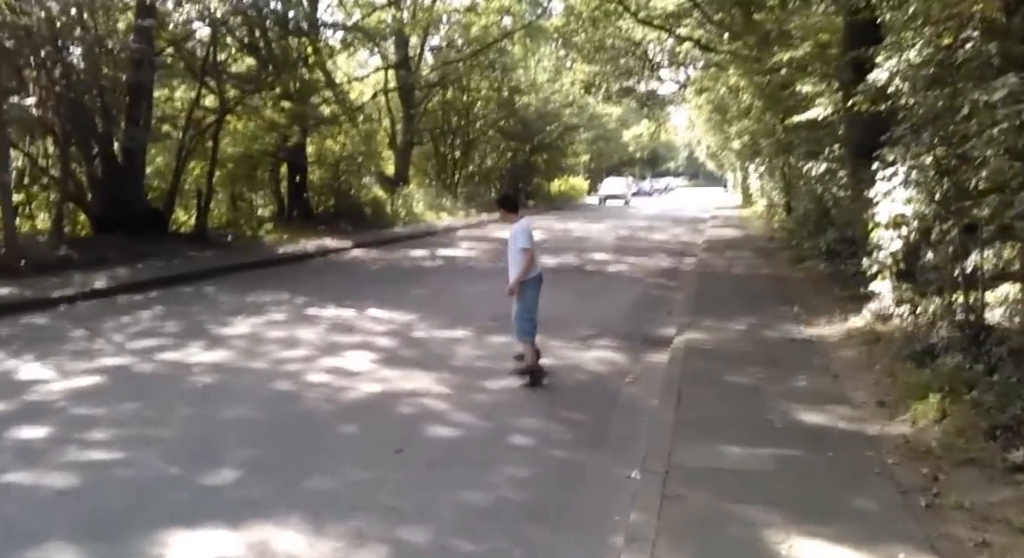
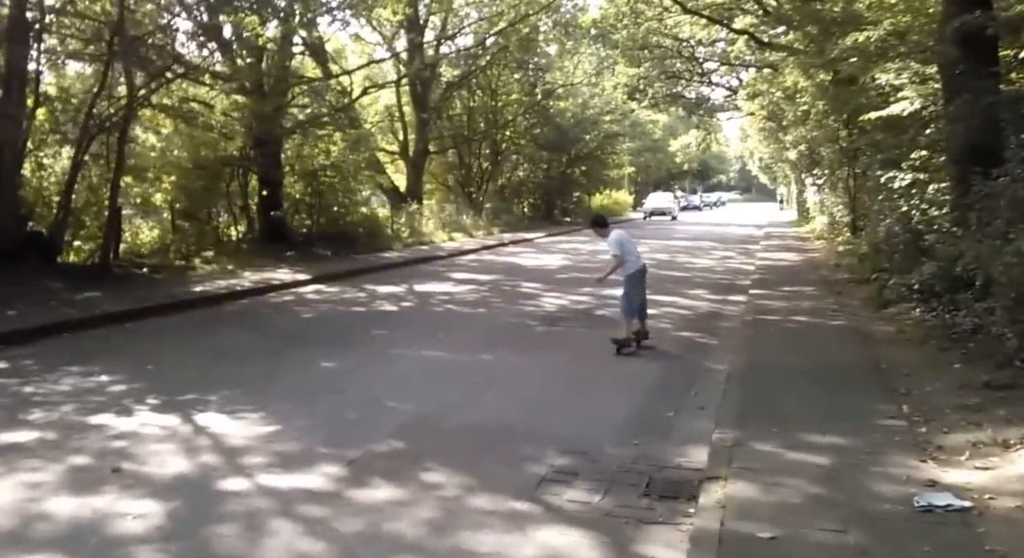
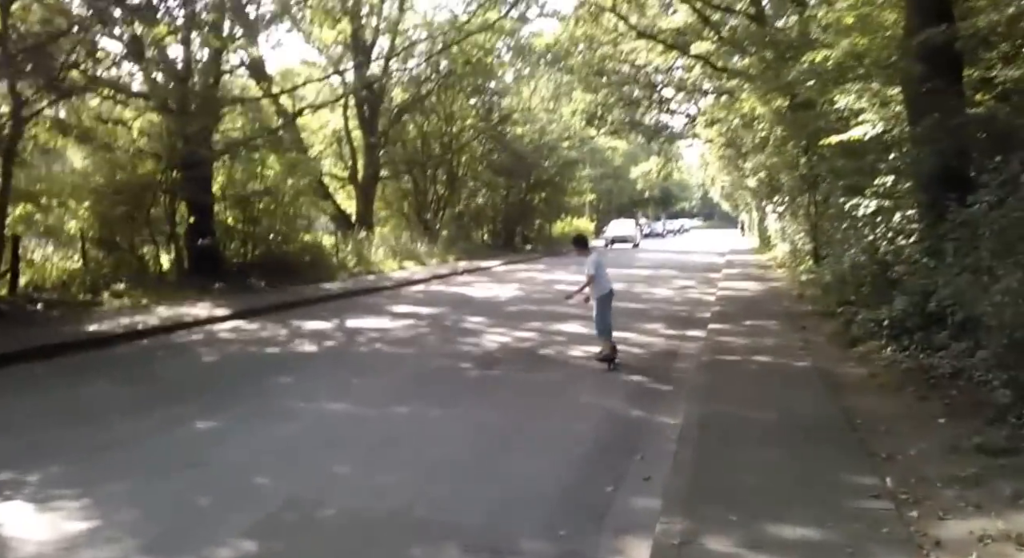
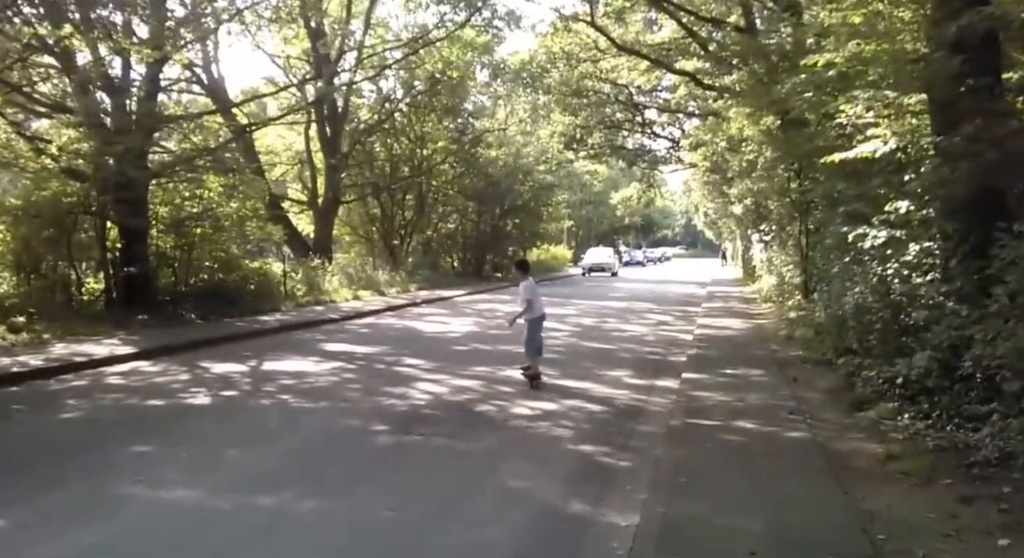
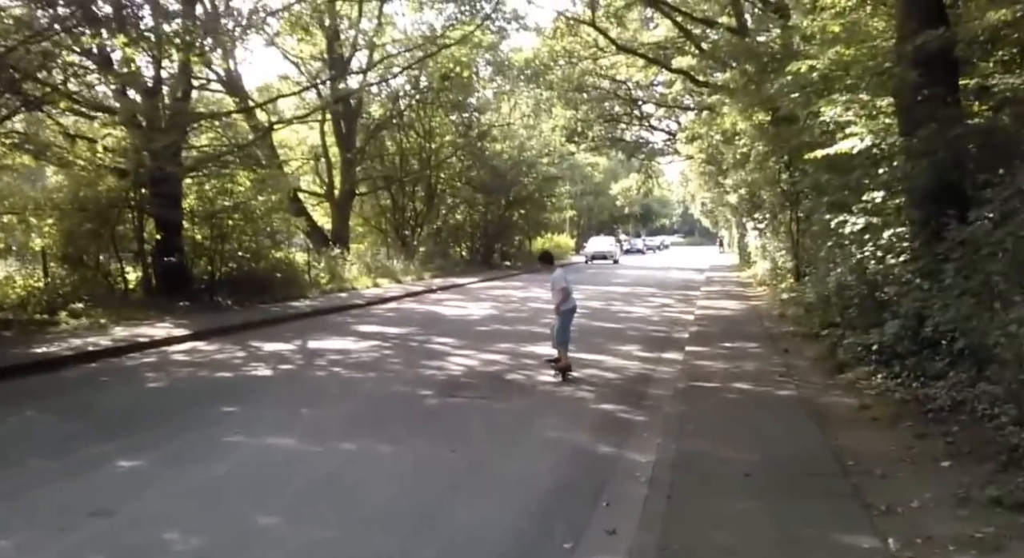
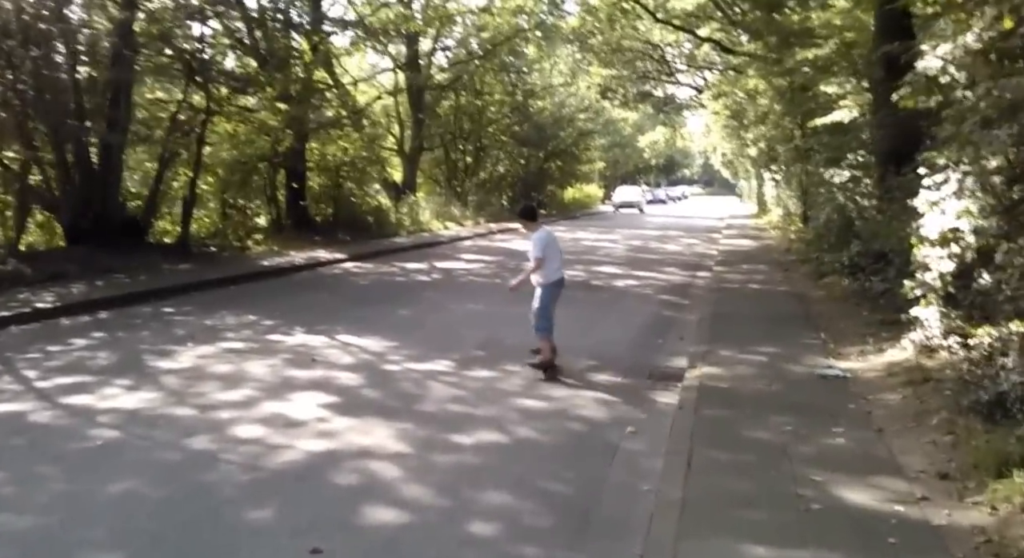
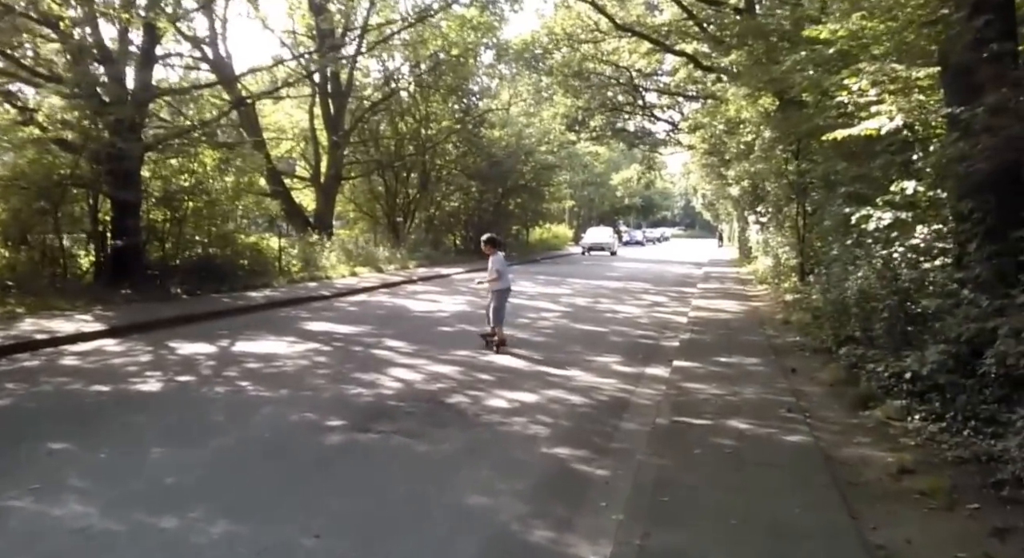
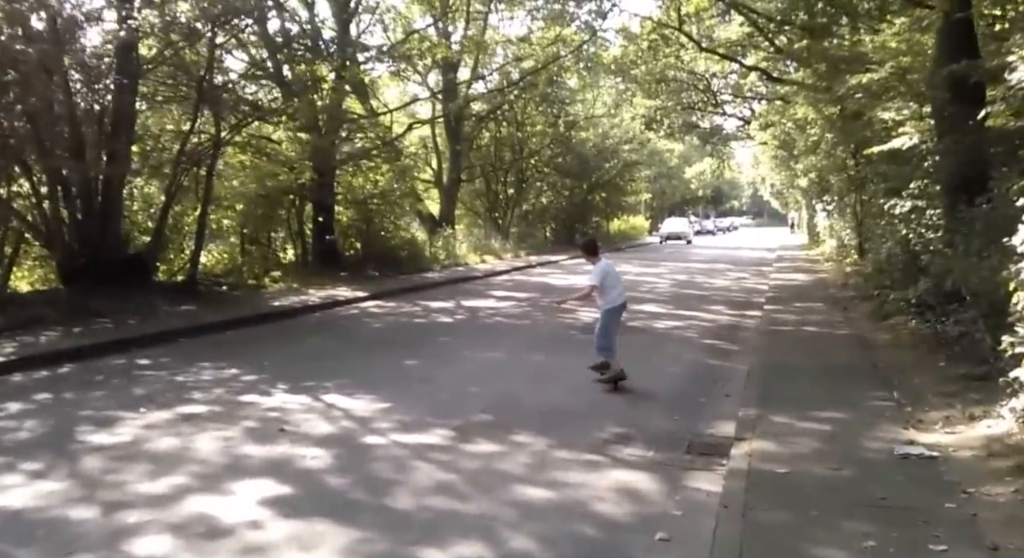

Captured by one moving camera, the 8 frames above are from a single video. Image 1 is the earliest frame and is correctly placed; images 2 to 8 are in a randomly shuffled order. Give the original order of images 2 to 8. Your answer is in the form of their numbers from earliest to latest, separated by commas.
6, 8, 2, 3, 5, 4, 7
